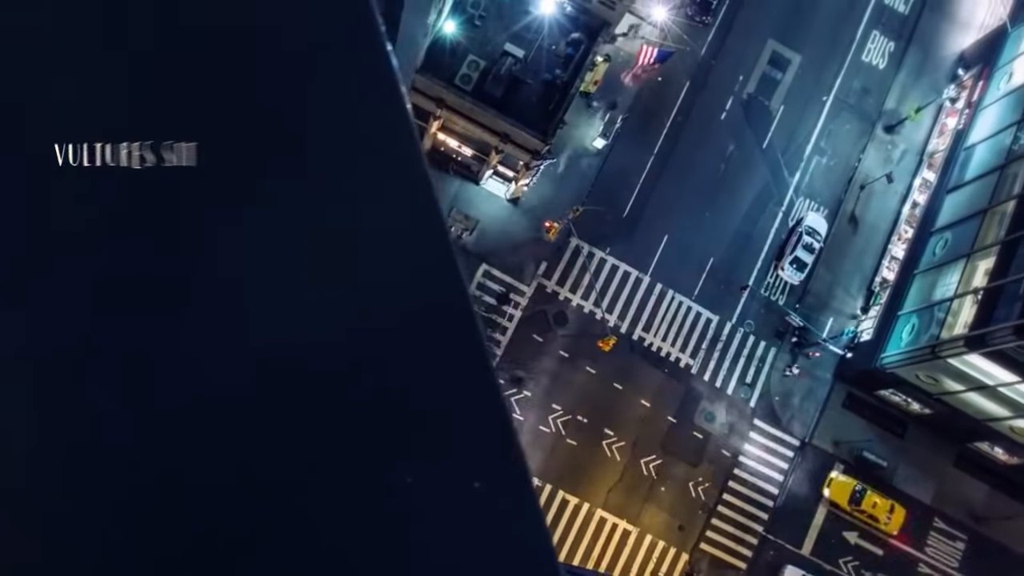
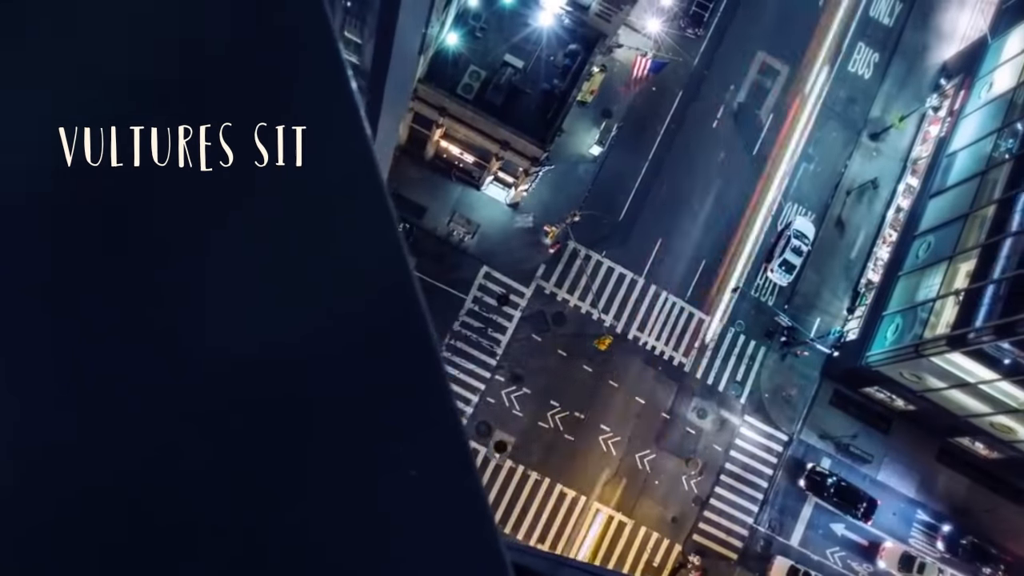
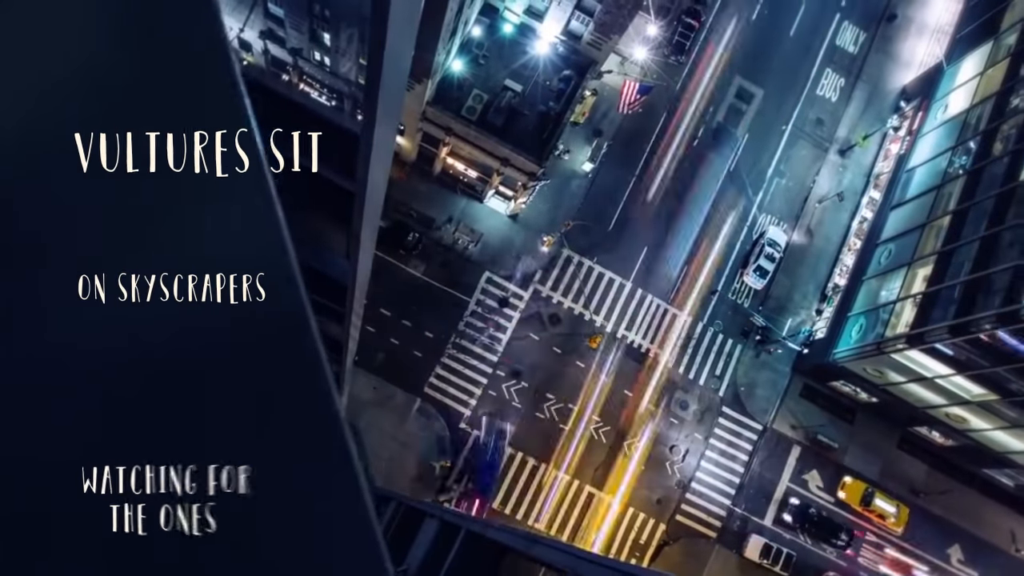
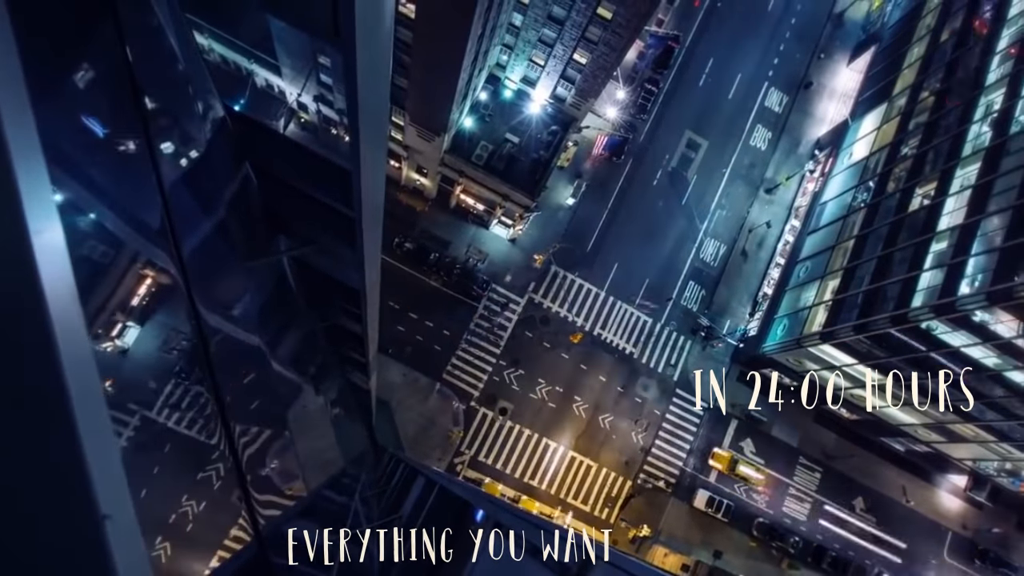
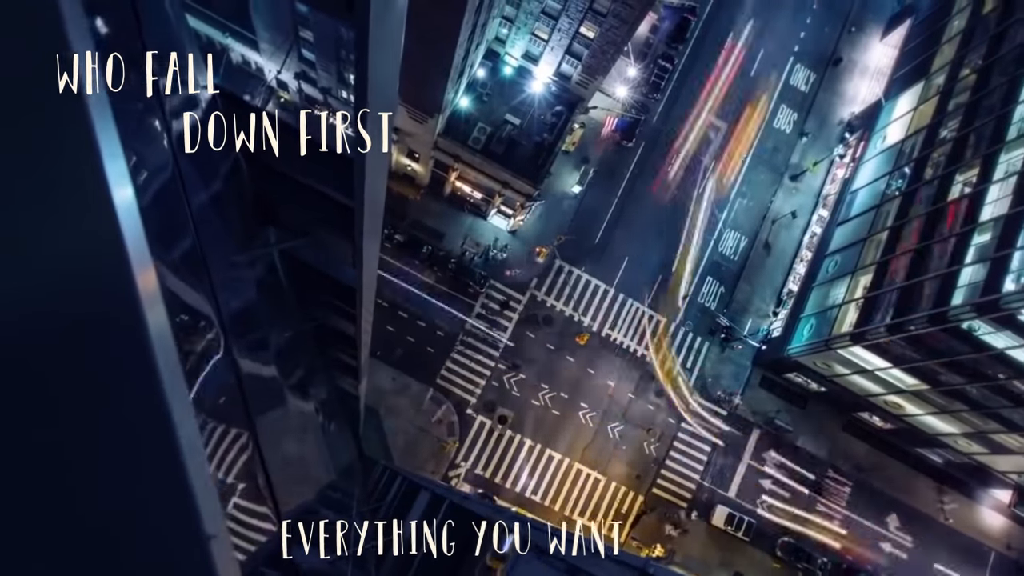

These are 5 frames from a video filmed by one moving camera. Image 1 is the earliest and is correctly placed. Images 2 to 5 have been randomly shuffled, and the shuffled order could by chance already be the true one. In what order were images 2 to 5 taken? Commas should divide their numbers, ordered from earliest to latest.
2, 3, 5, 4
